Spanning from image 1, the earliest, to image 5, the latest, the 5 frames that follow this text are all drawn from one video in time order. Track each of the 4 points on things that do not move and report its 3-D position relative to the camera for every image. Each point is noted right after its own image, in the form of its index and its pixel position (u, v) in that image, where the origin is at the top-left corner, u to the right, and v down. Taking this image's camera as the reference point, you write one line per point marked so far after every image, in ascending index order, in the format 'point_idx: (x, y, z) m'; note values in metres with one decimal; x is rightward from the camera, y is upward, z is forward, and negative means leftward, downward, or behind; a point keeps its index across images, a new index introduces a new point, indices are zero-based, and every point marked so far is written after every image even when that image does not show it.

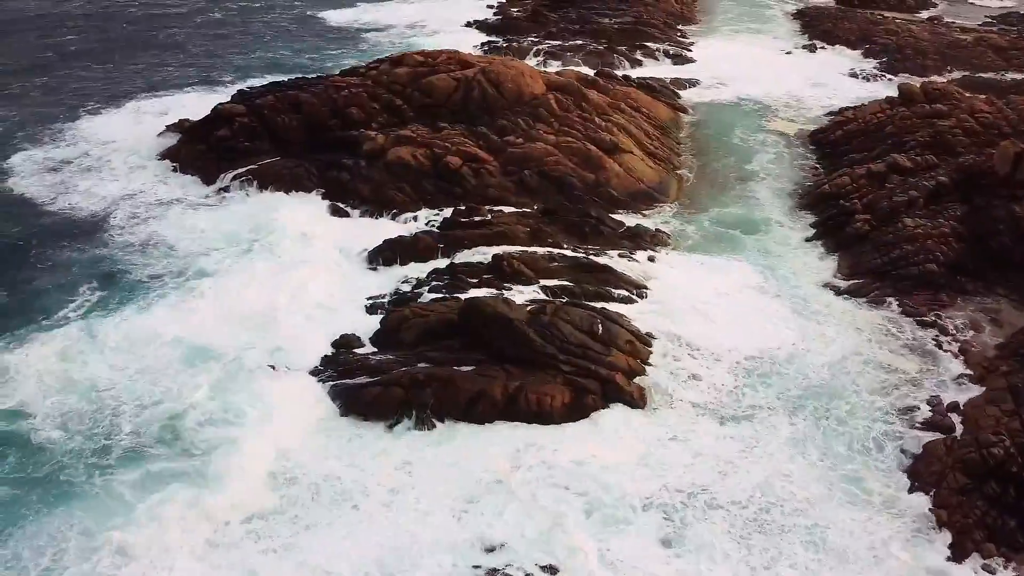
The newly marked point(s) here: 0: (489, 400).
0: (-0.6, -2.6, +18.6) m
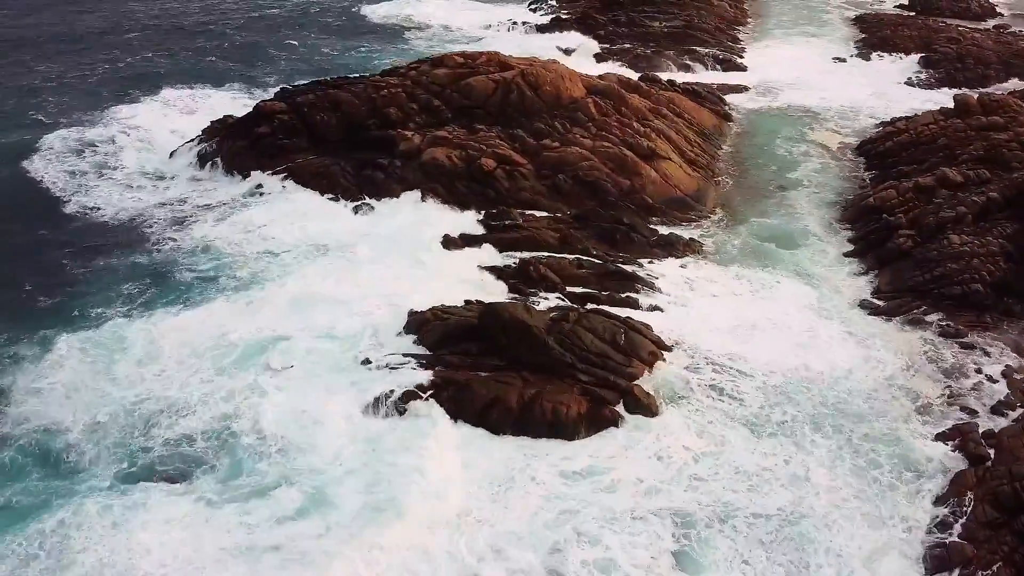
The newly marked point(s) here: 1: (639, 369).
0: (-0.2, -2.7, +18.4) m
1: (+3.1, -2.0, +19.7) m
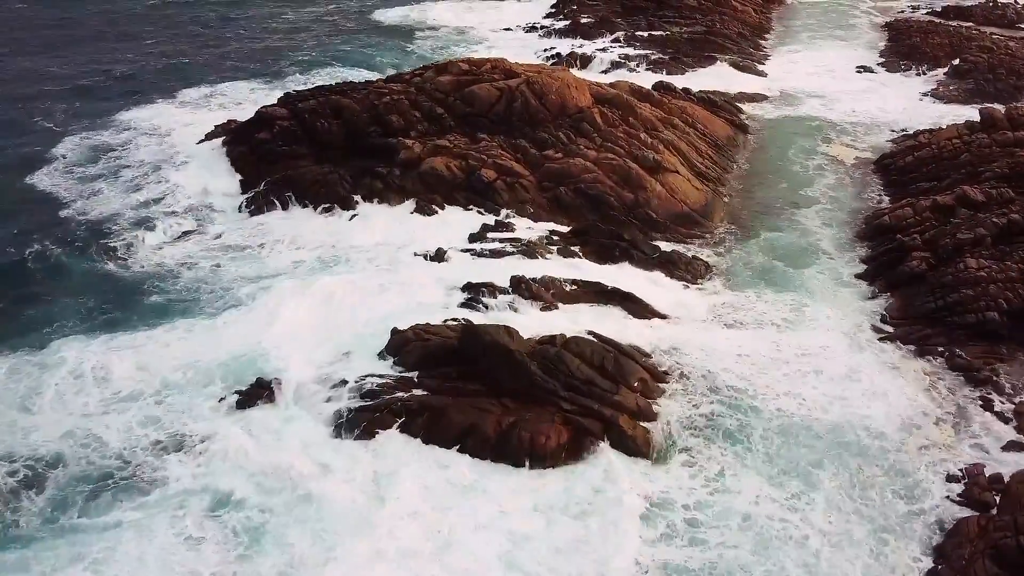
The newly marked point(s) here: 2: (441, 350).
0: (-0.7, -3.2, +17.7) m
1: (+2.7, -2.5, +18.8) m
2: (-1.7, -1.5, +19.5) m
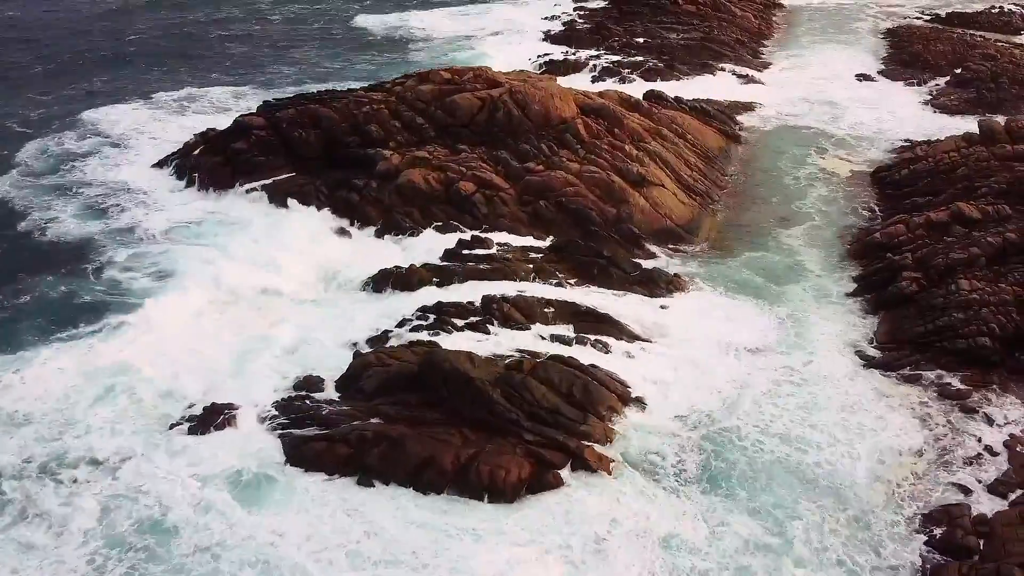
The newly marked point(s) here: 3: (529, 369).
0: (-1.5, -3.7, +16.8) m
1: (+1.8, -3.0, +18.0) m
2: (-2.5, -2.0, +18.7) m
3: (+0.4, -1.8, +18.3) m
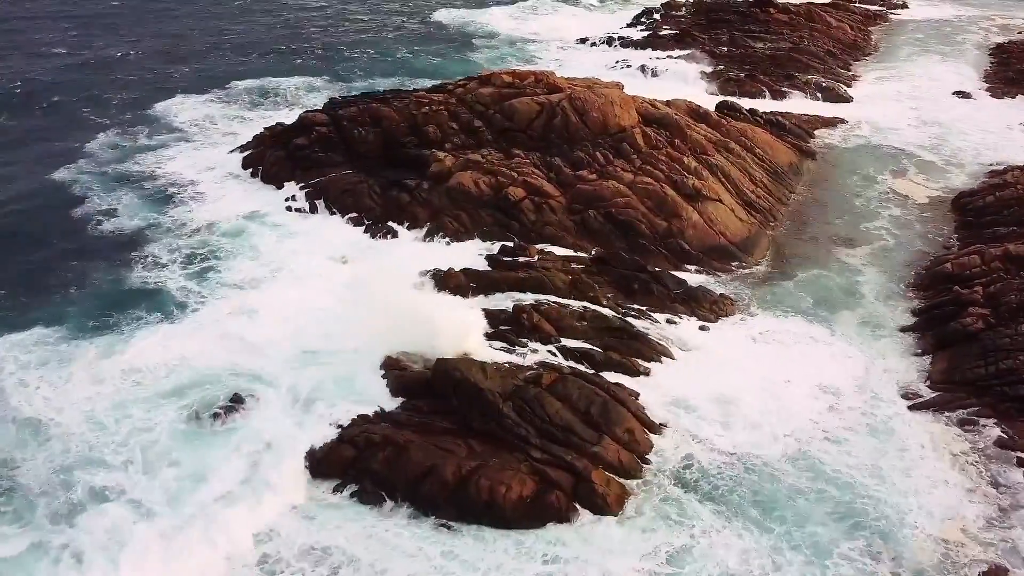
0: (-1.4, -3.8, +16.6) m
1: (+2.1, -3.4, +17.3) m
2: (-2.1, -2.1, +18.5) m
3: (+0.7, -2.1, +17.8) m
